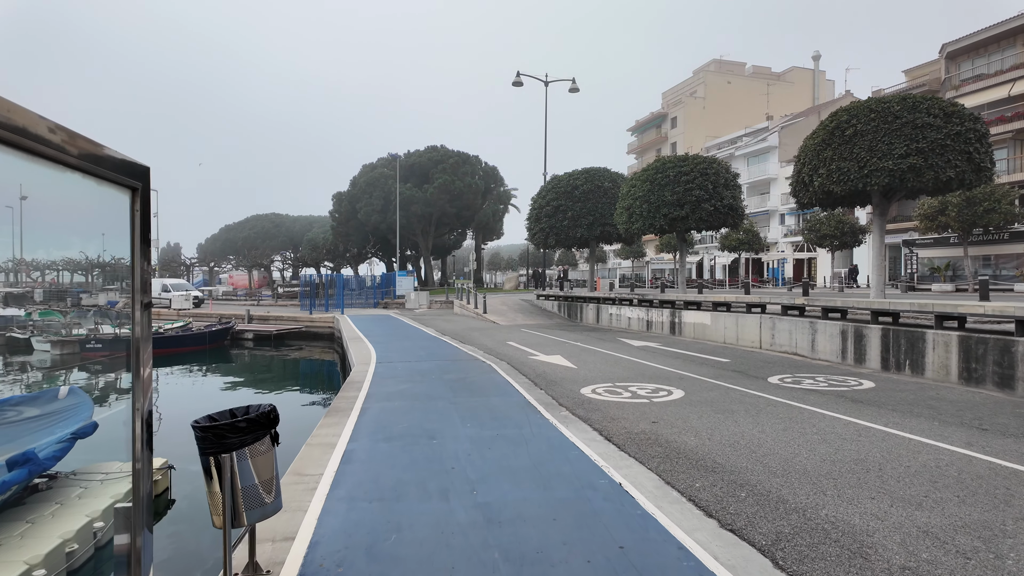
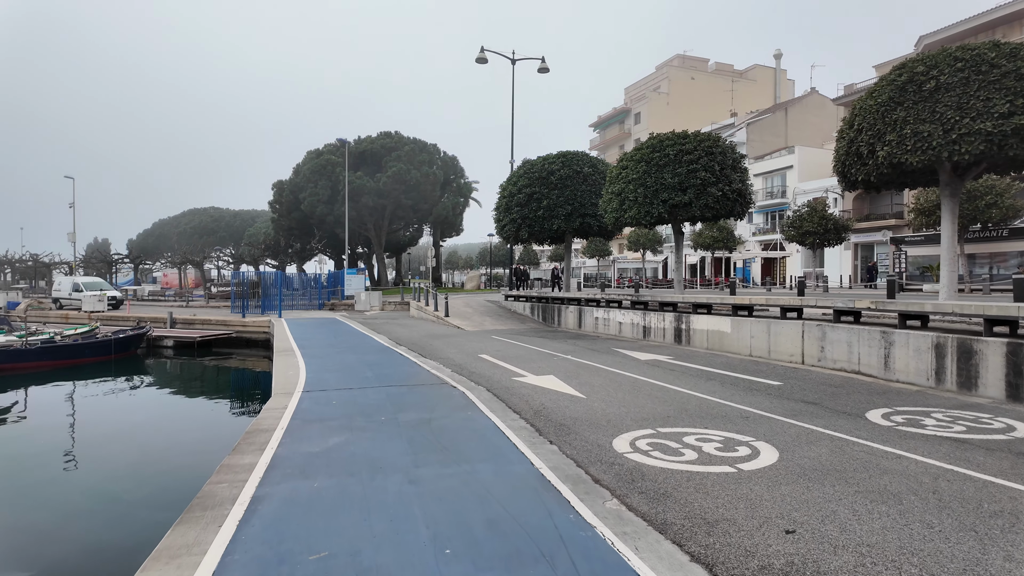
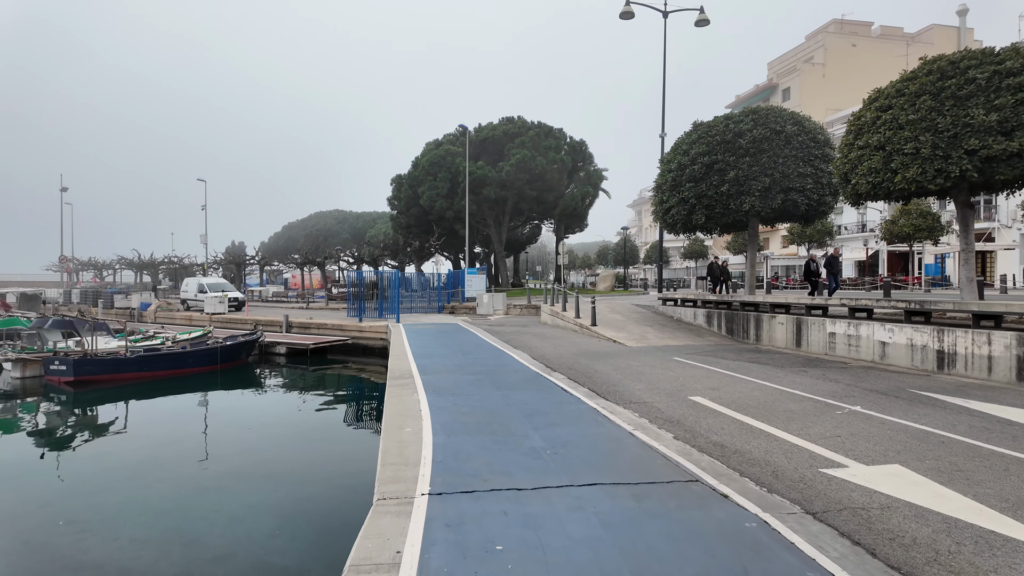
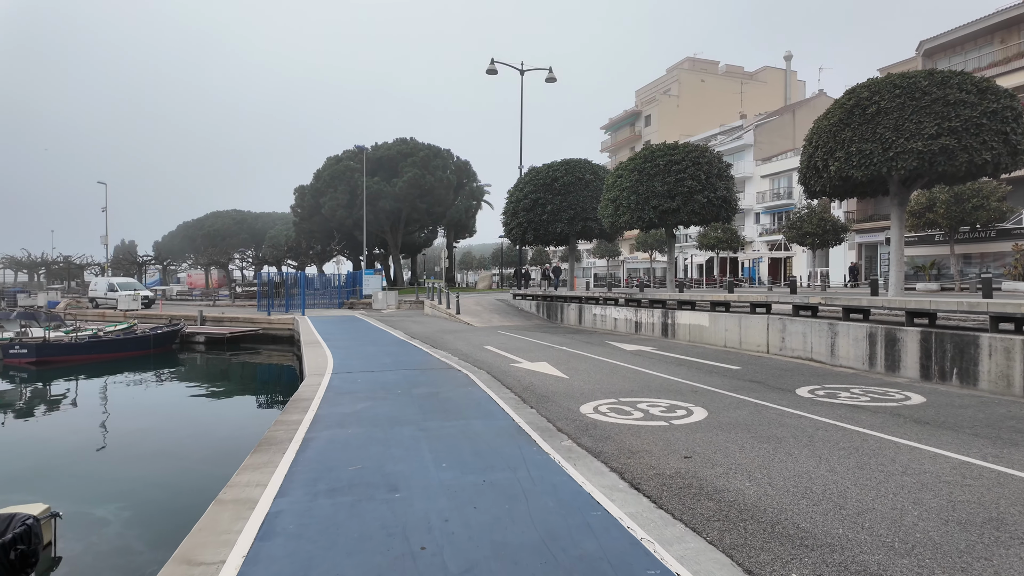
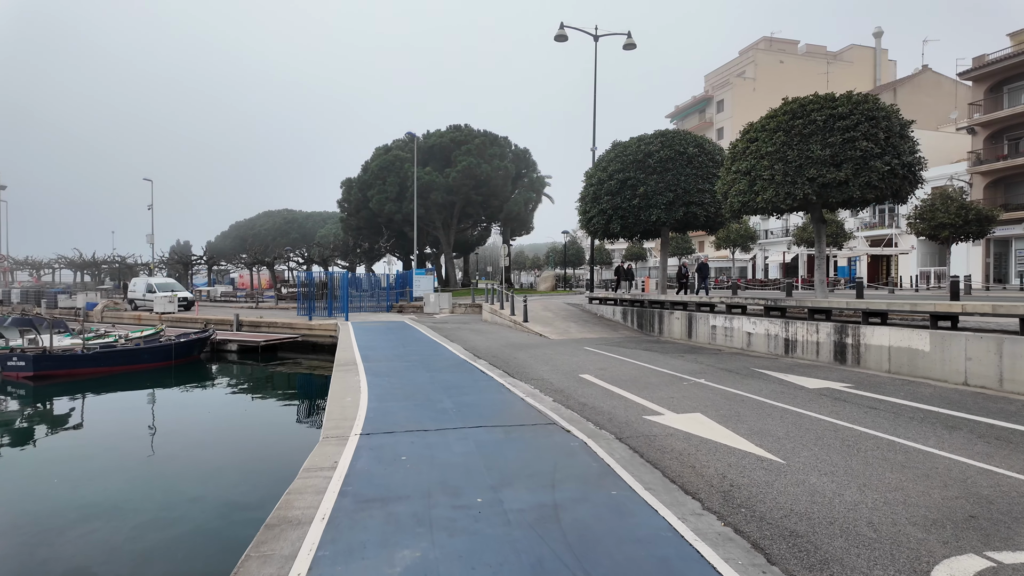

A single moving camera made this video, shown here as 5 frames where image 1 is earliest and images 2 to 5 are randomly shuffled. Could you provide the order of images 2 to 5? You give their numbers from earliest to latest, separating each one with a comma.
4, 2, 5, 3
